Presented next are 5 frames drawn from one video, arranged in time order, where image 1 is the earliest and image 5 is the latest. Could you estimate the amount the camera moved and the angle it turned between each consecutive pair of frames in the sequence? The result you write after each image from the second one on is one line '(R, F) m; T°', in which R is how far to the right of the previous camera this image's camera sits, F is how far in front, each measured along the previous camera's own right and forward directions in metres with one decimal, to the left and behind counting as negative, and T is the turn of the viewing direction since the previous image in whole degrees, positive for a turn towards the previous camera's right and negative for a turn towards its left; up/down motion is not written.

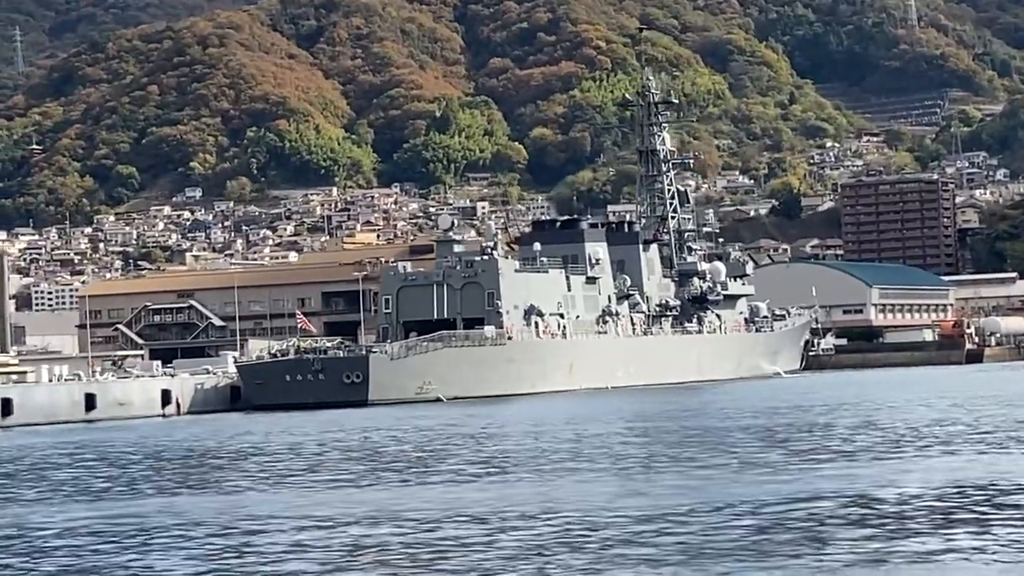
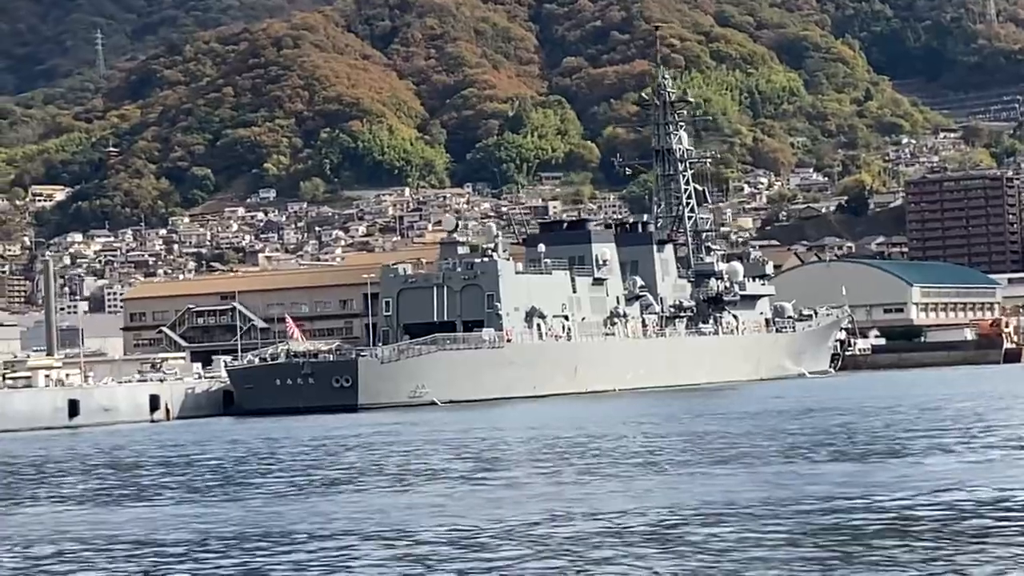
(+2.1, +0.4) m; -3°
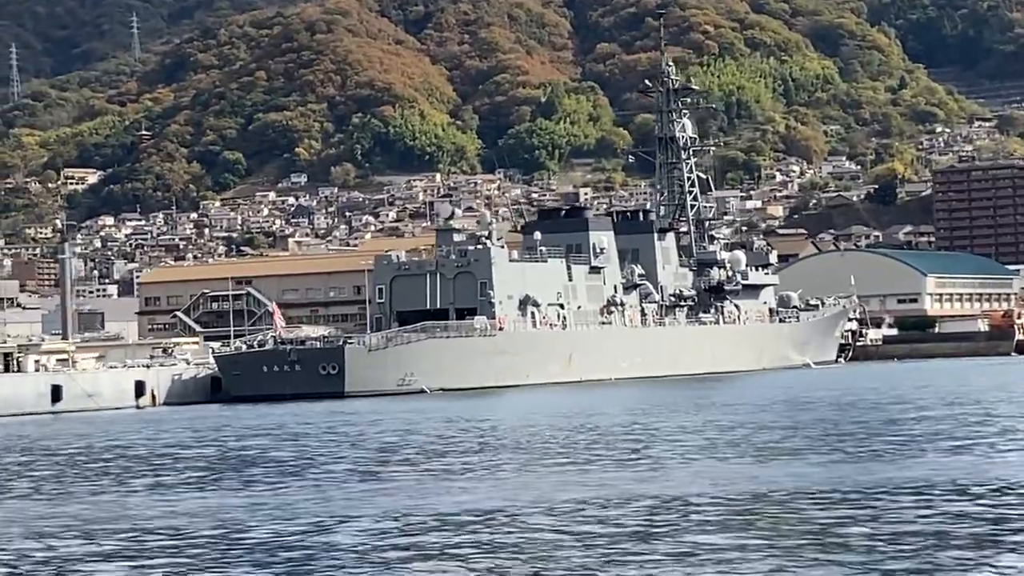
(+1.1, +0.3) m; -1°
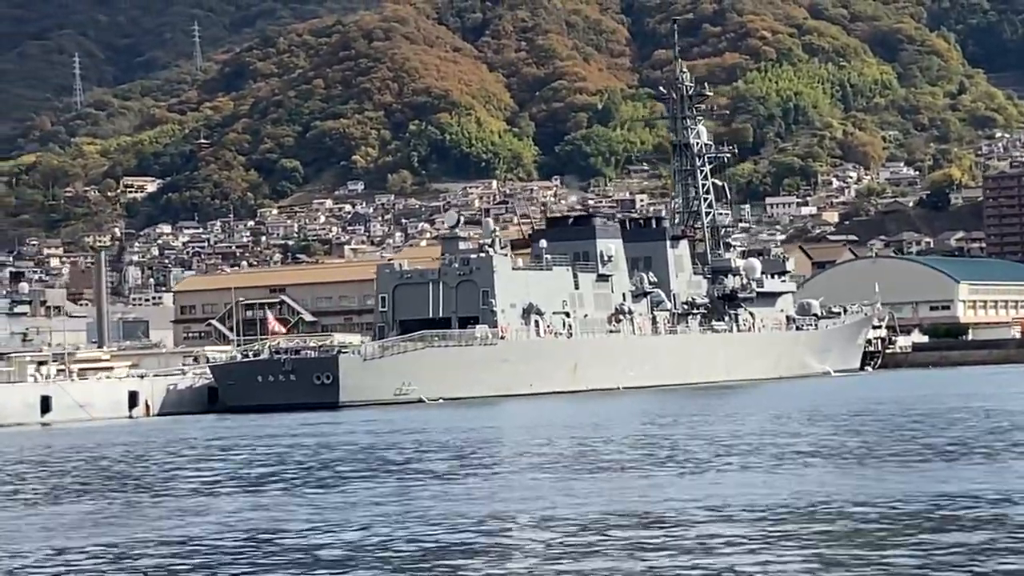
(+1.5, +0.2) m; -2°
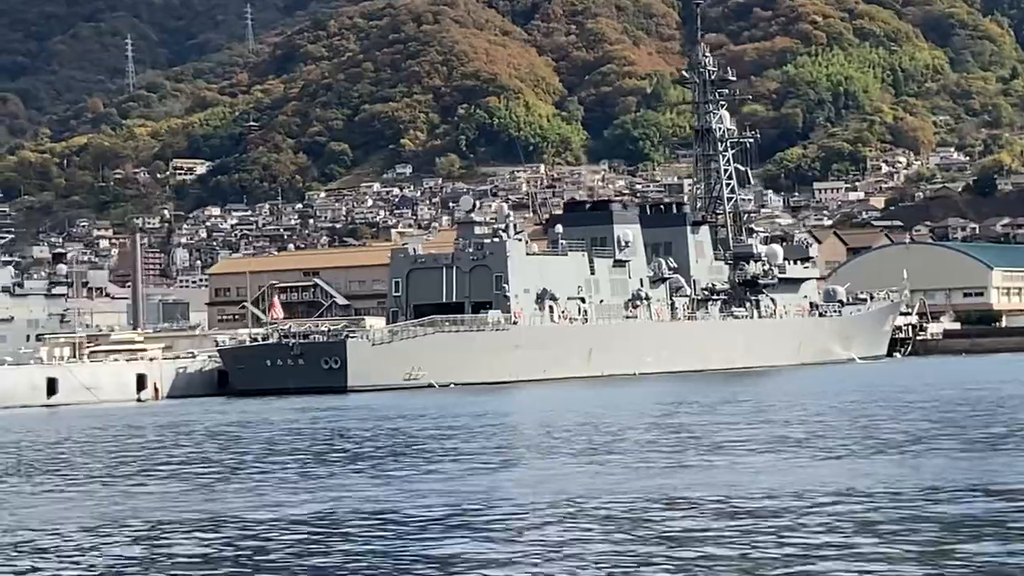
(+0.9, +0.2) m; -2°
